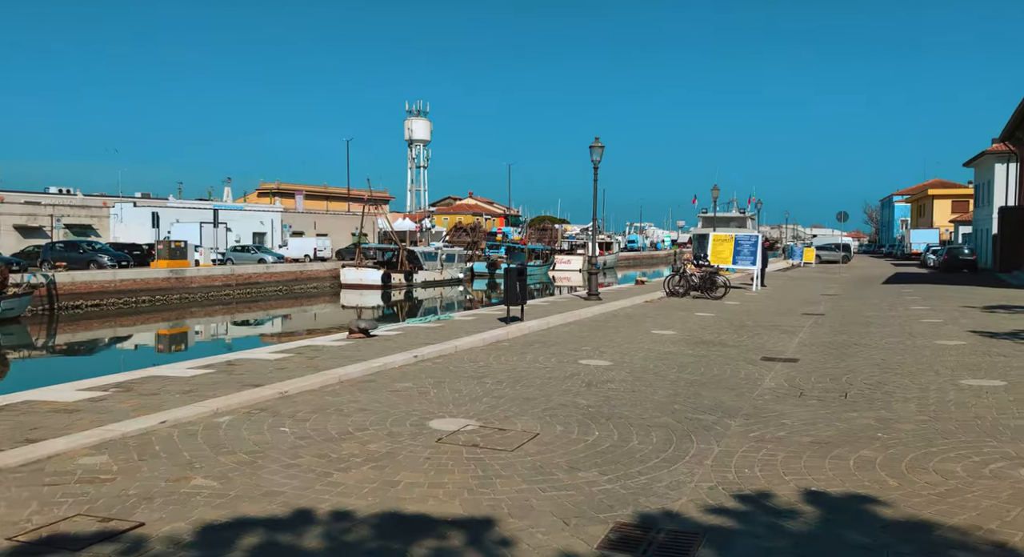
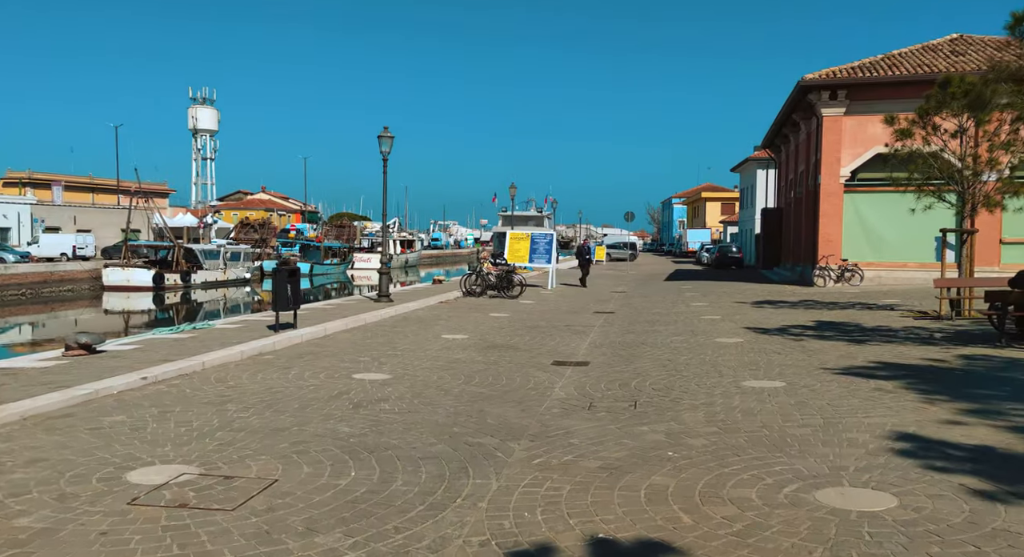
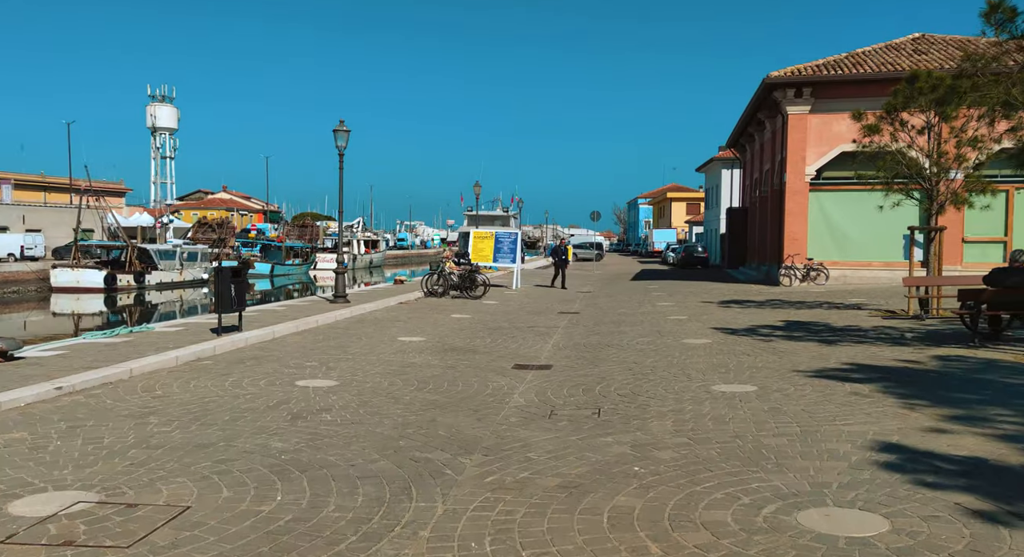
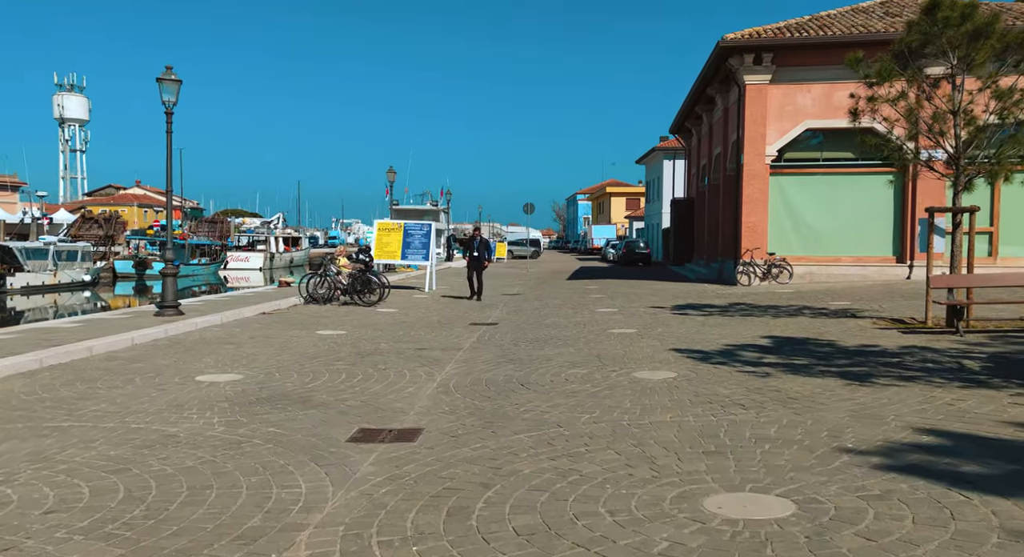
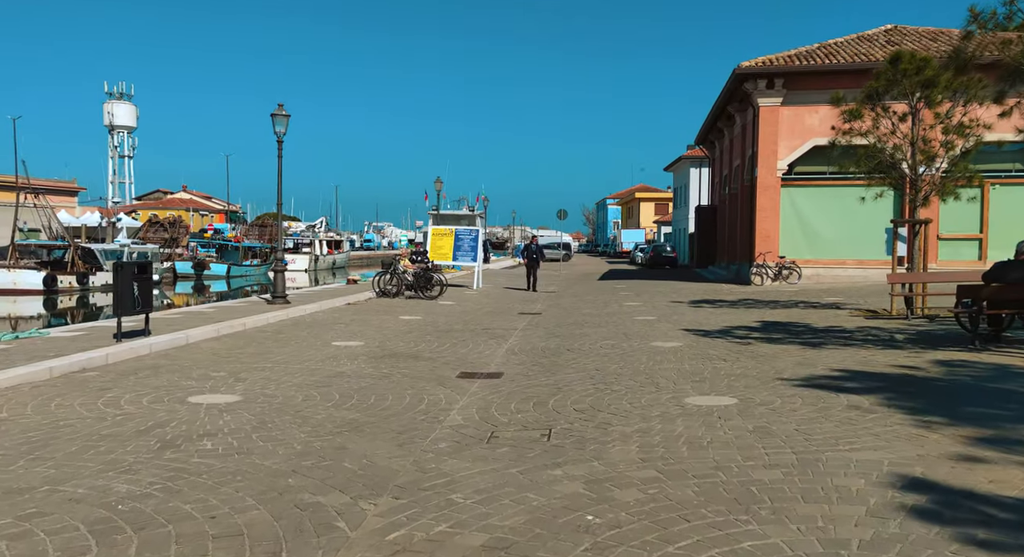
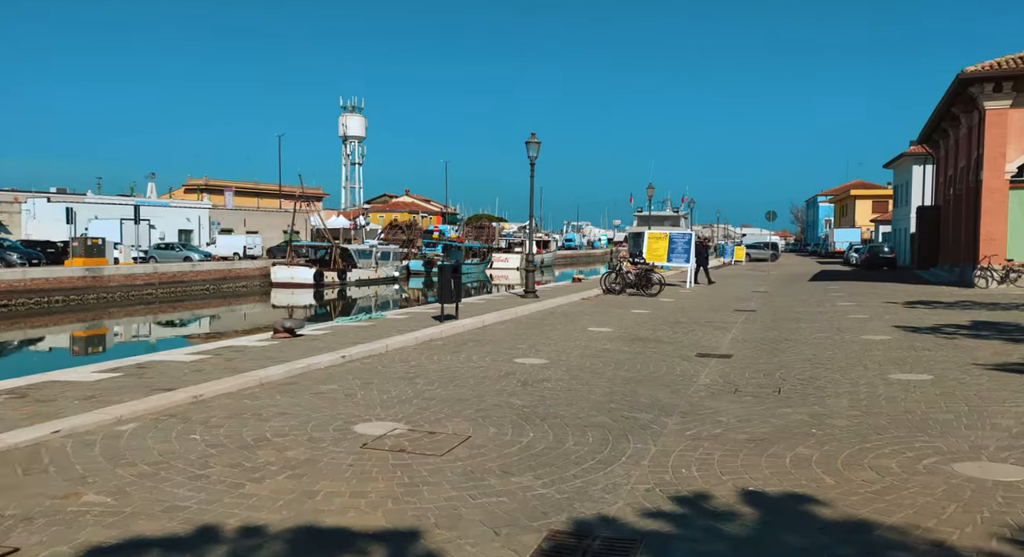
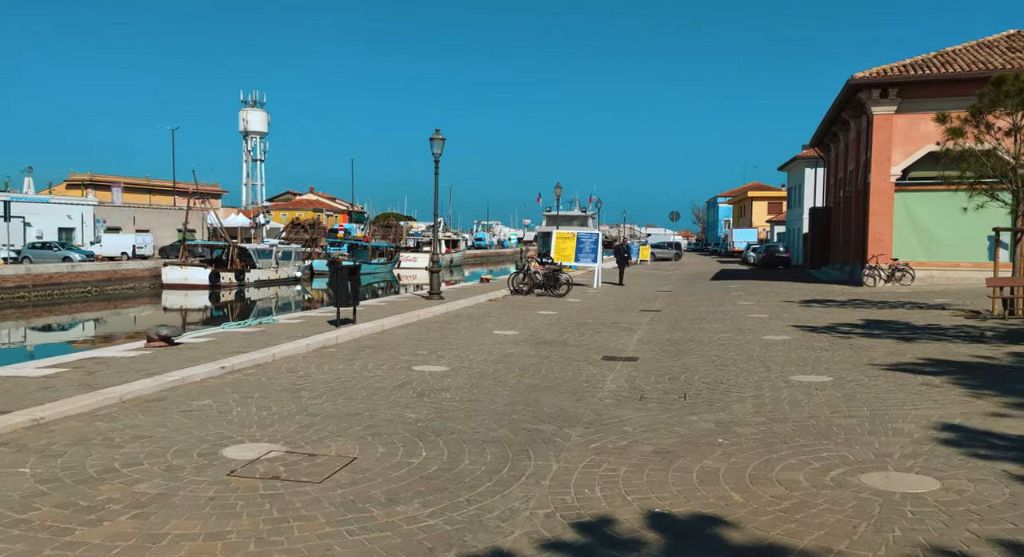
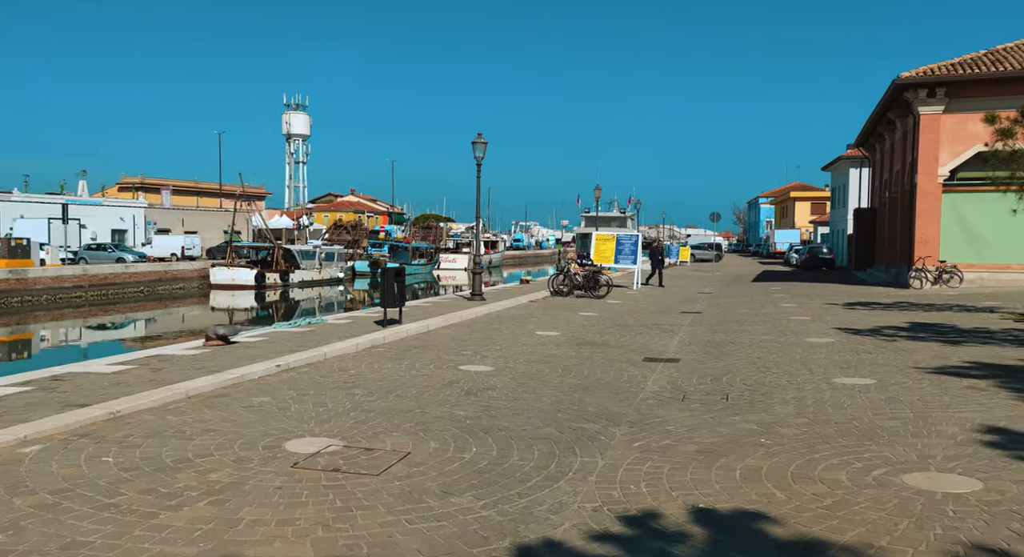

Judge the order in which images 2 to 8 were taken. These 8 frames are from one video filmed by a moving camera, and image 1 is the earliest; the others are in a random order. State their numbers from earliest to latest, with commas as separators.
6, 8, 7, 2, 3, 5, 4
